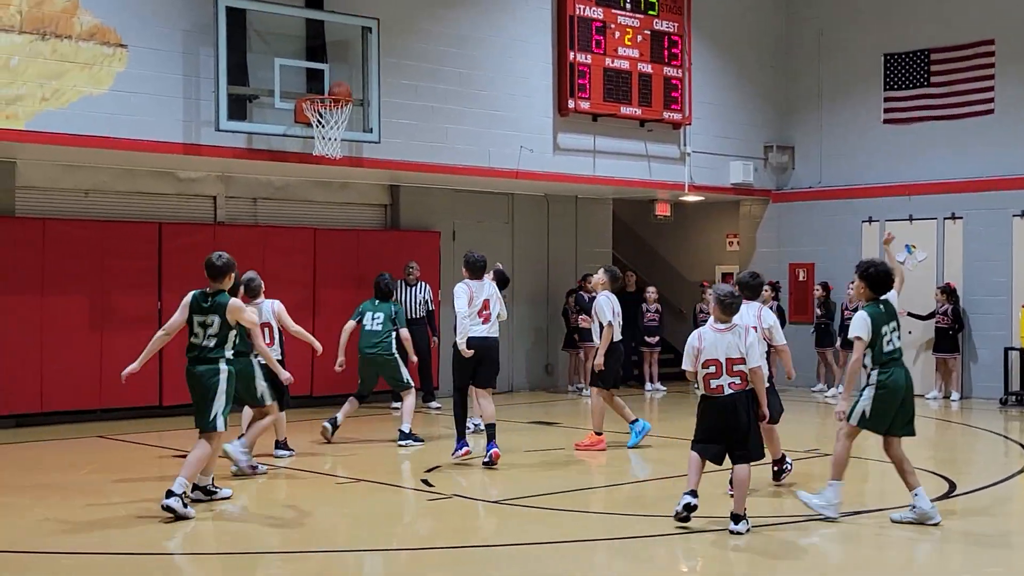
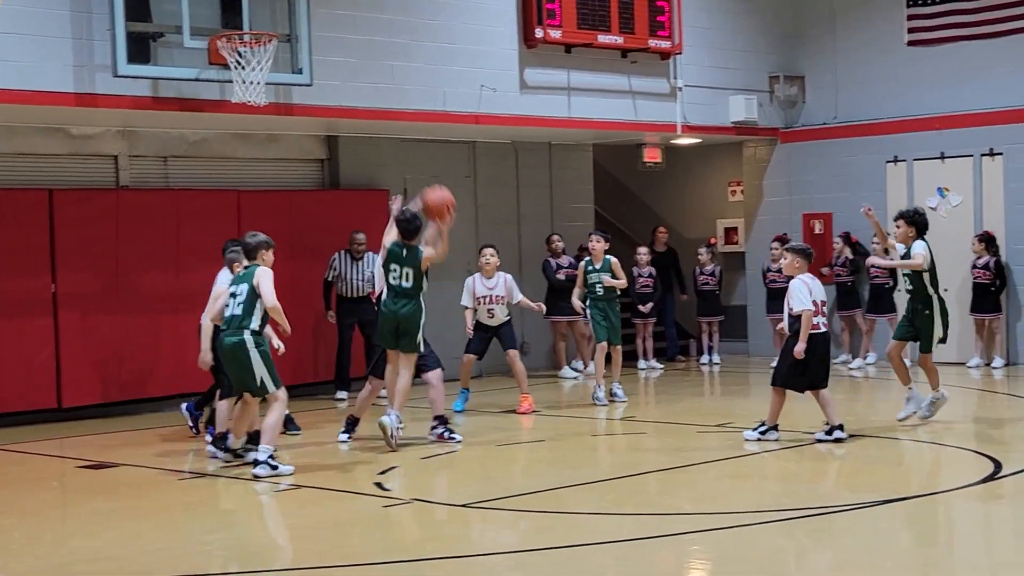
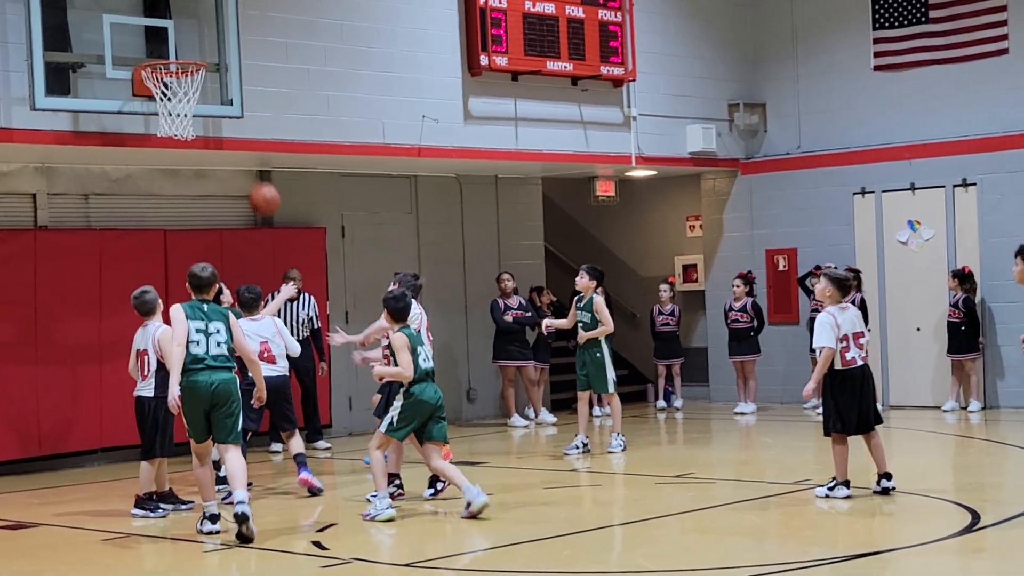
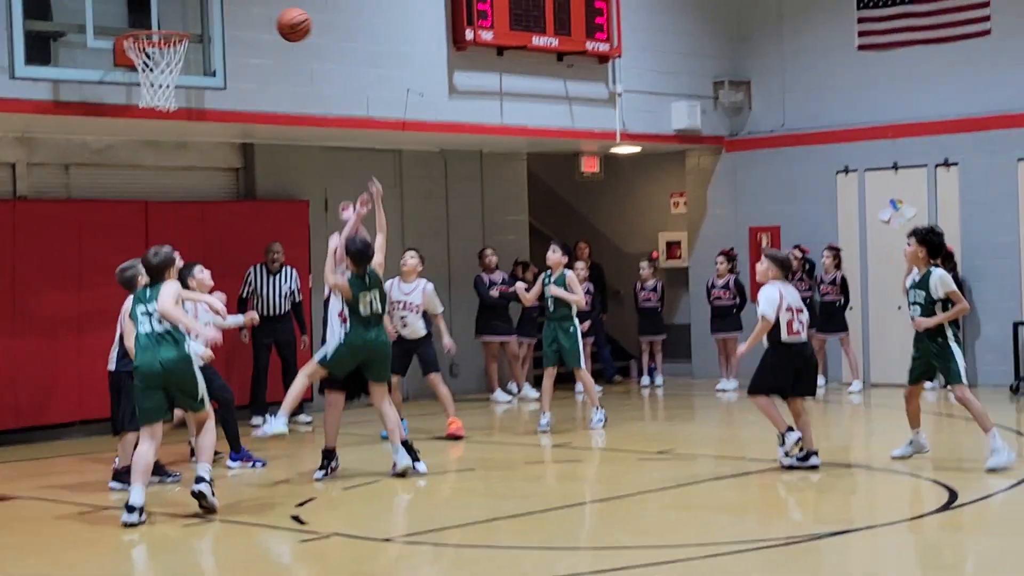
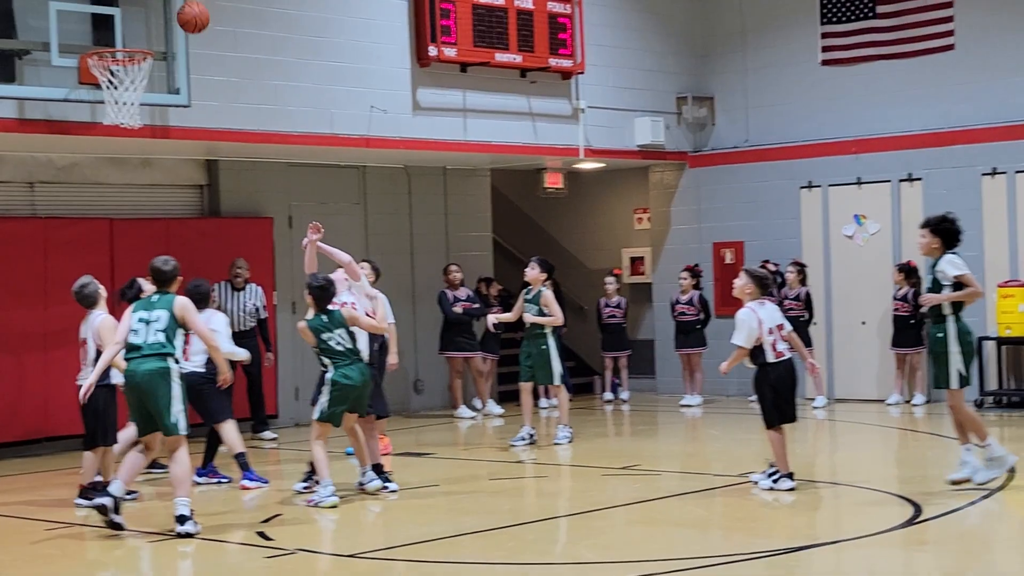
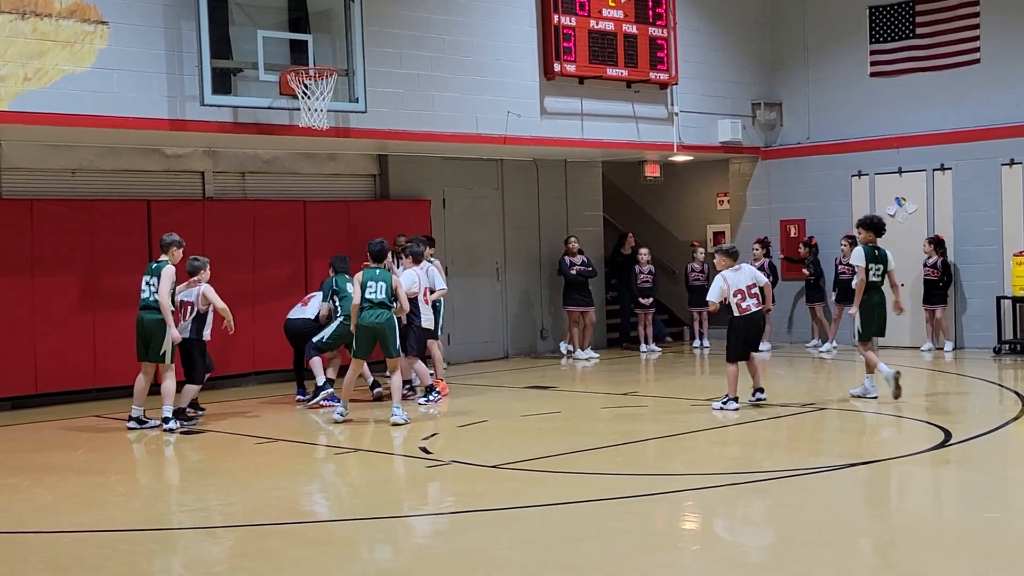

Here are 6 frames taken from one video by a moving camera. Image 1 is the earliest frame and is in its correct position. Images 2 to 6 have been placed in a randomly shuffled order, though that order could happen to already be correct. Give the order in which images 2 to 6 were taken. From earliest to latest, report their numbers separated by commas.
6, 2, 4, 5, 3
